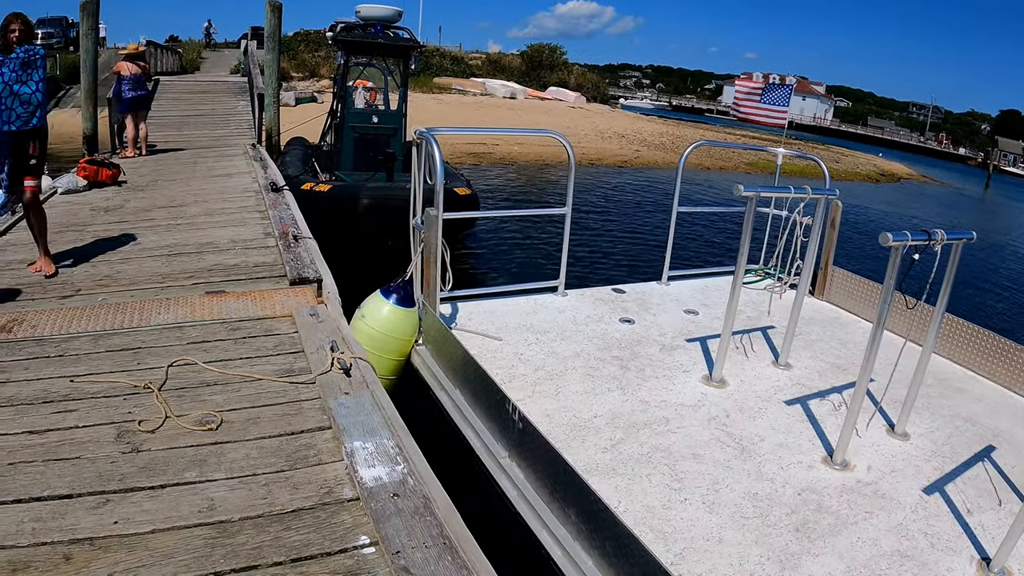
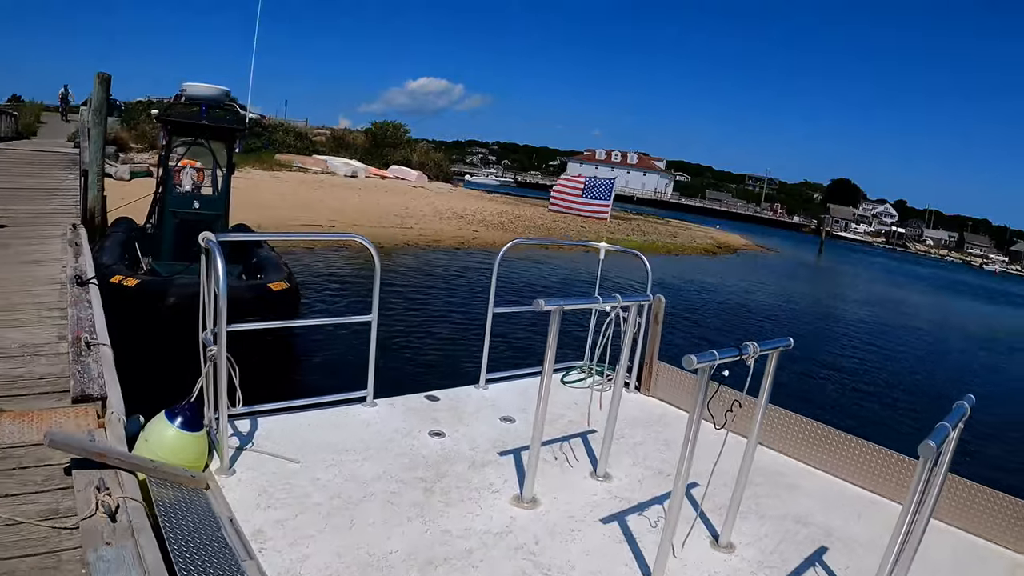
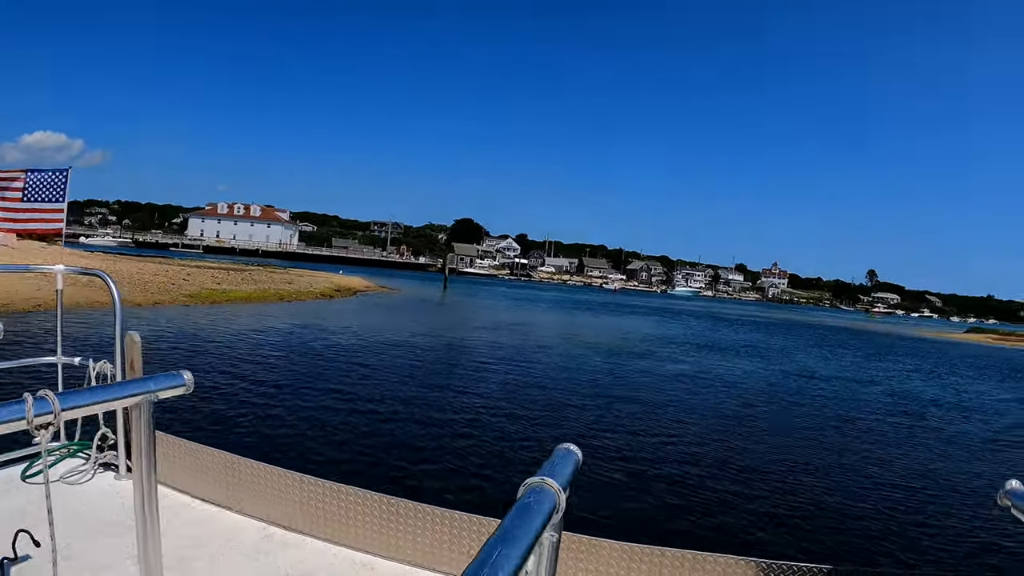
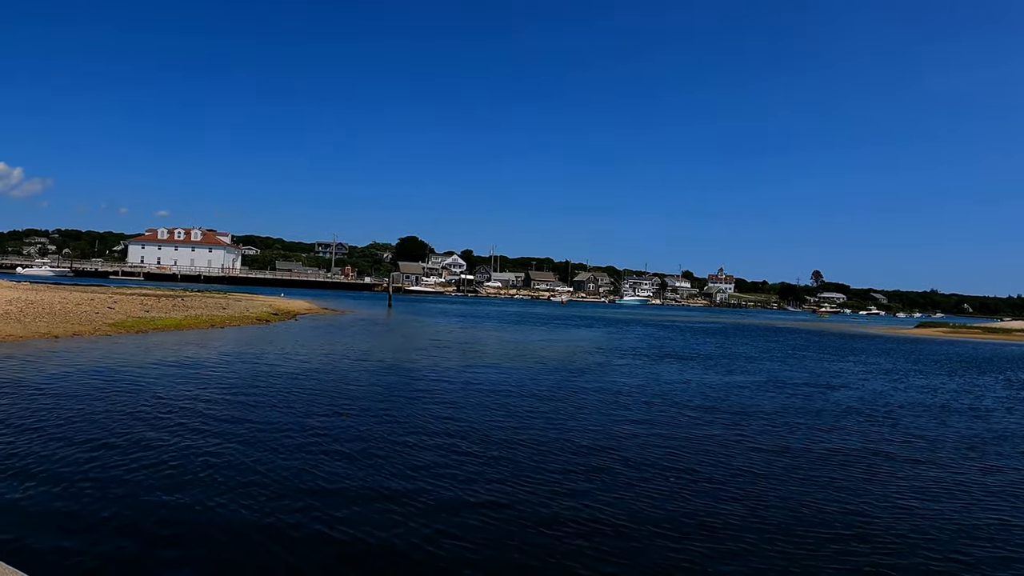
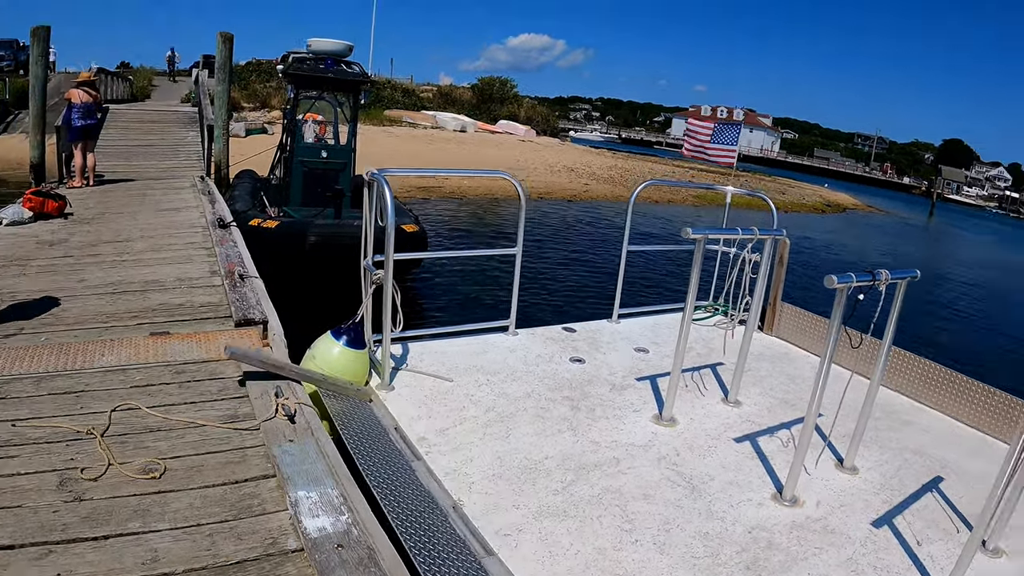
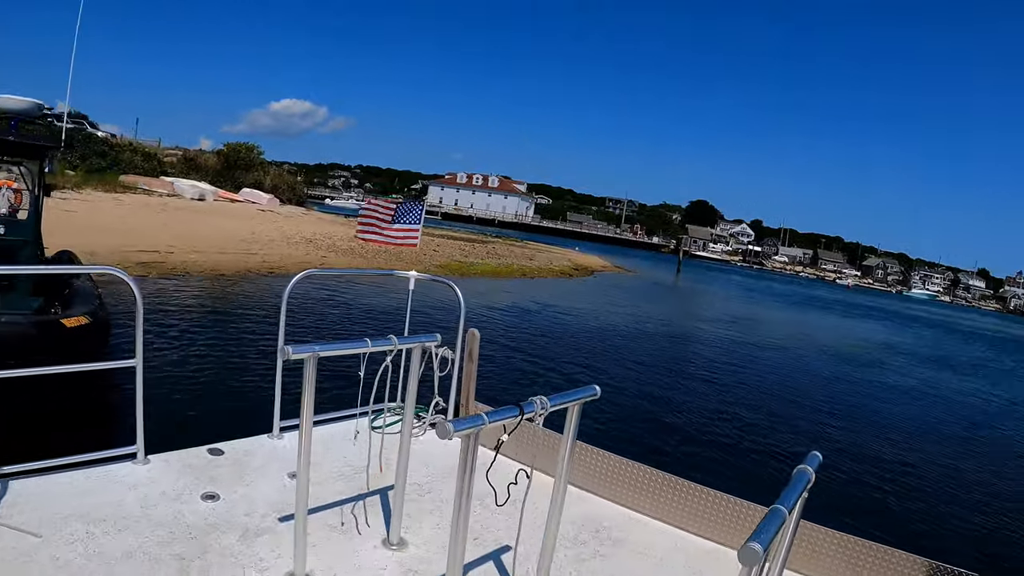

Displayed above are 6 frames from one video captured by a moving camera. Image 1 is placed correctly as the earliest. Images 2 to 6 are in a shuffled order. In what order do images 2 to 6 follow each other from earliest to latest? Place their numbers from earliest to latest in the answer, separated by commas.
5, 2, 6, 3, 4
